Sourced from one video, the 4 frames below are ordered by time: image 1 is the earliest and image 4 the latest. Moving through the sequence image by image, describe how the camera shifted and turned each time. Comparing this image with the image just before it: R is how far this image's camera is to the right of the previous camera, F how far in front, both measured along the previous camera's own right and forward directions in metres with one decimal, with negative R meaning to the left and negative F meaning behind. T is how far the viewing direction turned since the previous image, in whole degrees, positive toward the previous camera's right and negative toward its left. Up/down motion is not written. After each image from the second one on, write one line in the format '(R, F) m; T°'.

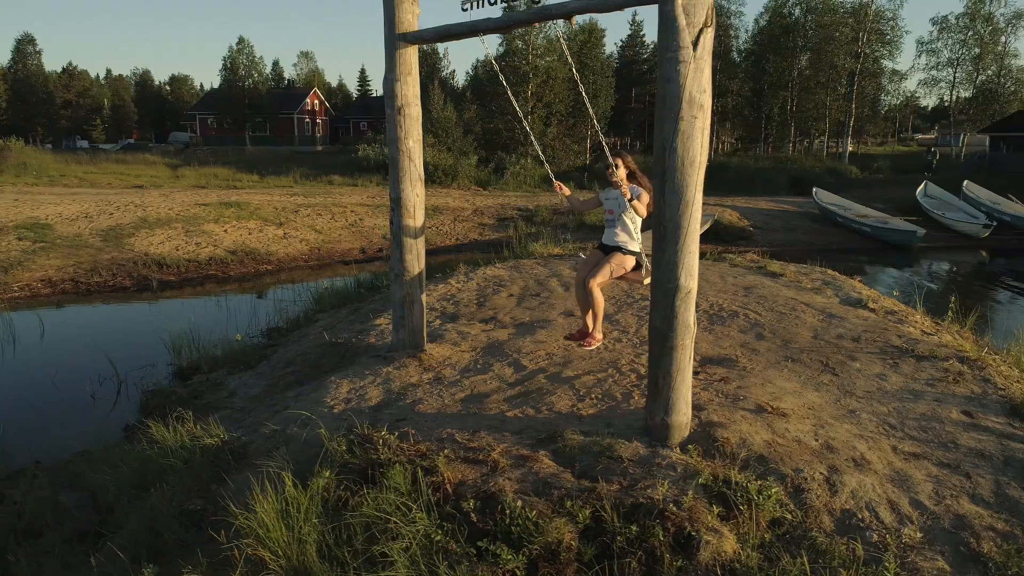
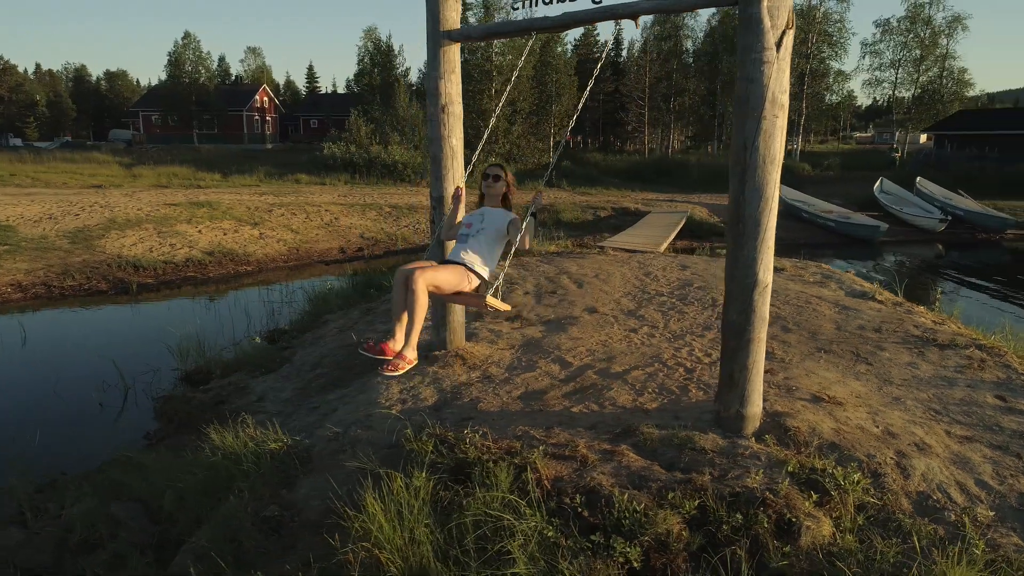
(-0.7, 0.0) m; +4°
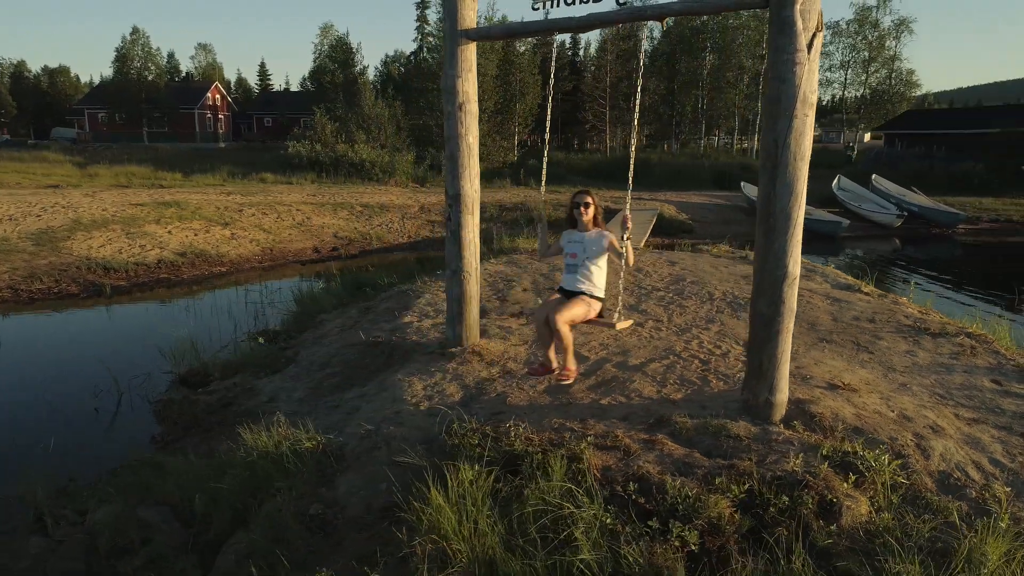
(-0.5, -0.1) m; +4°
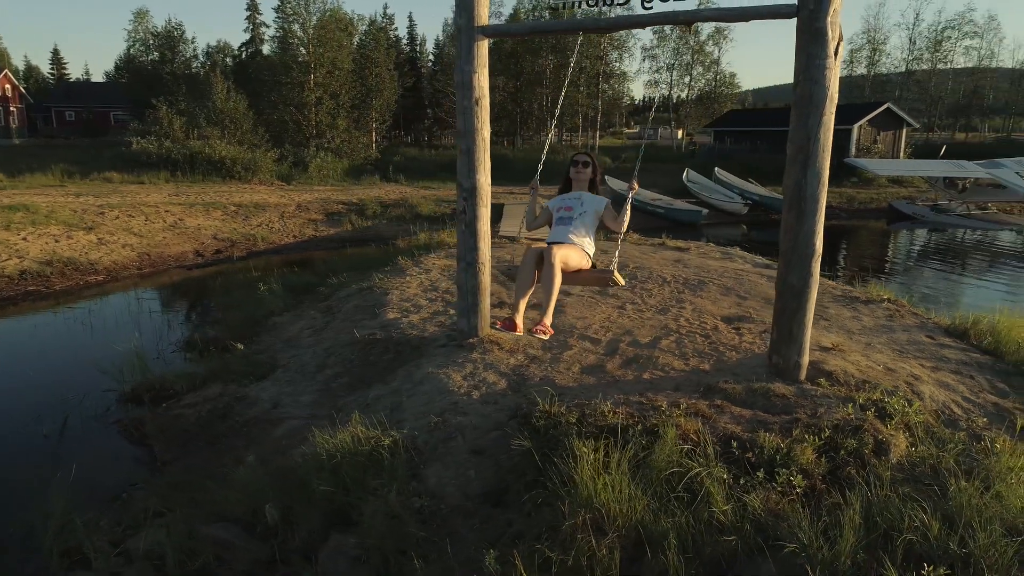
(-1.4, 0.0) m; +13°
